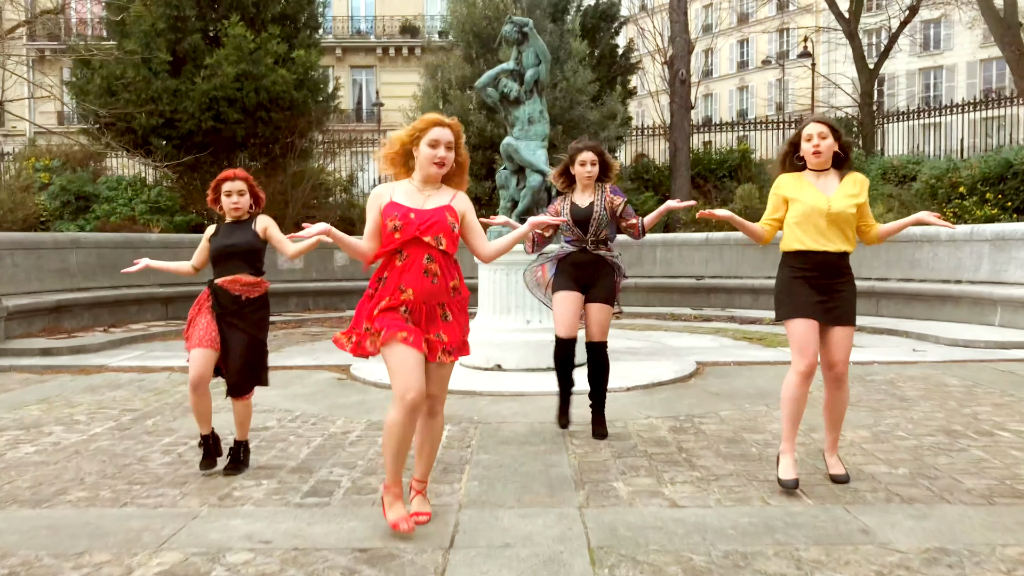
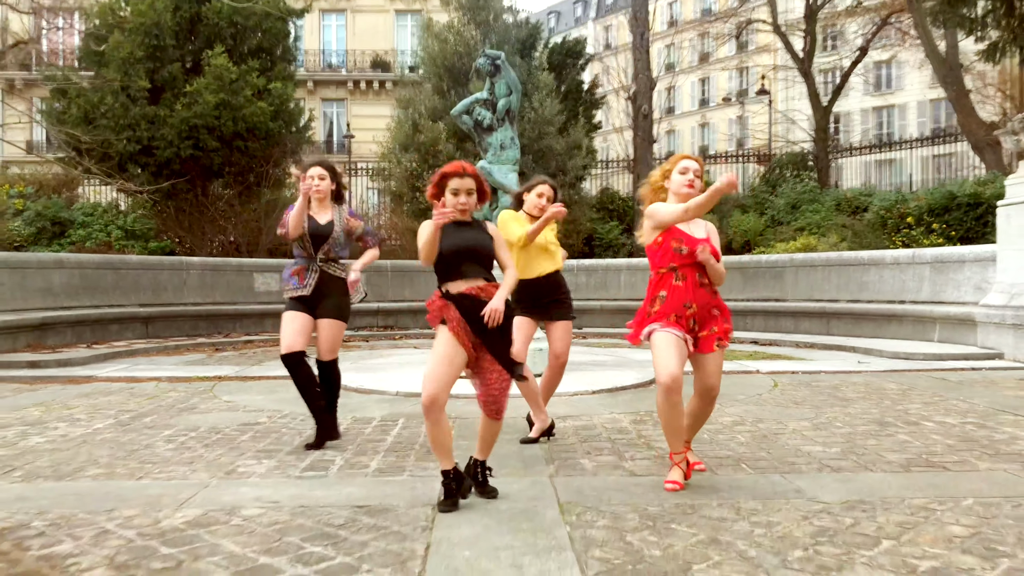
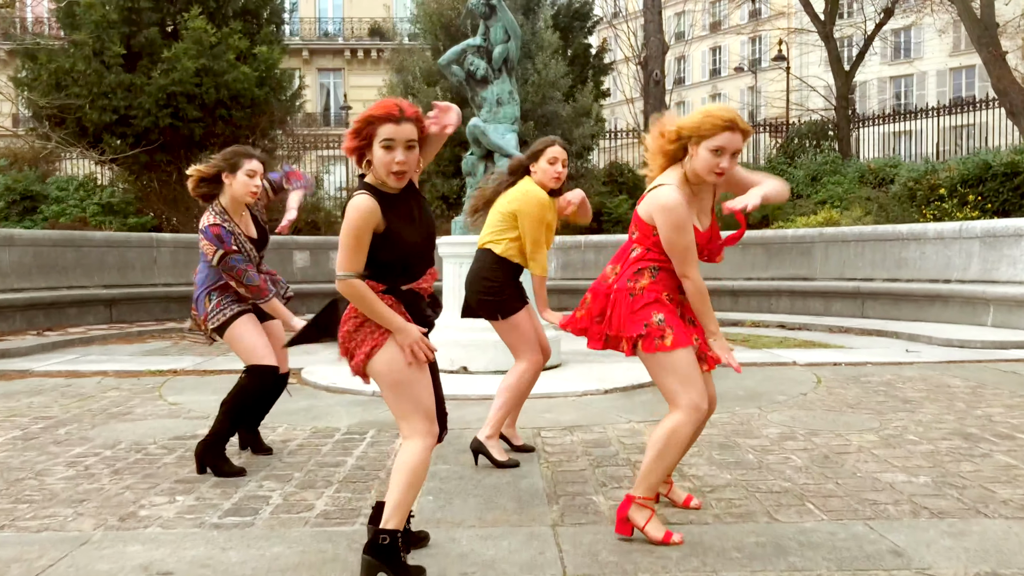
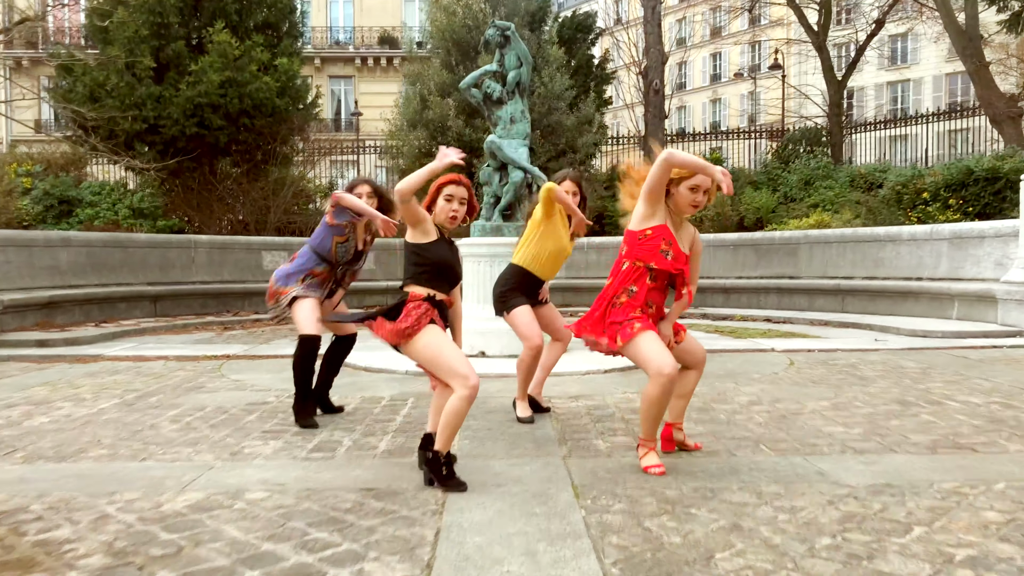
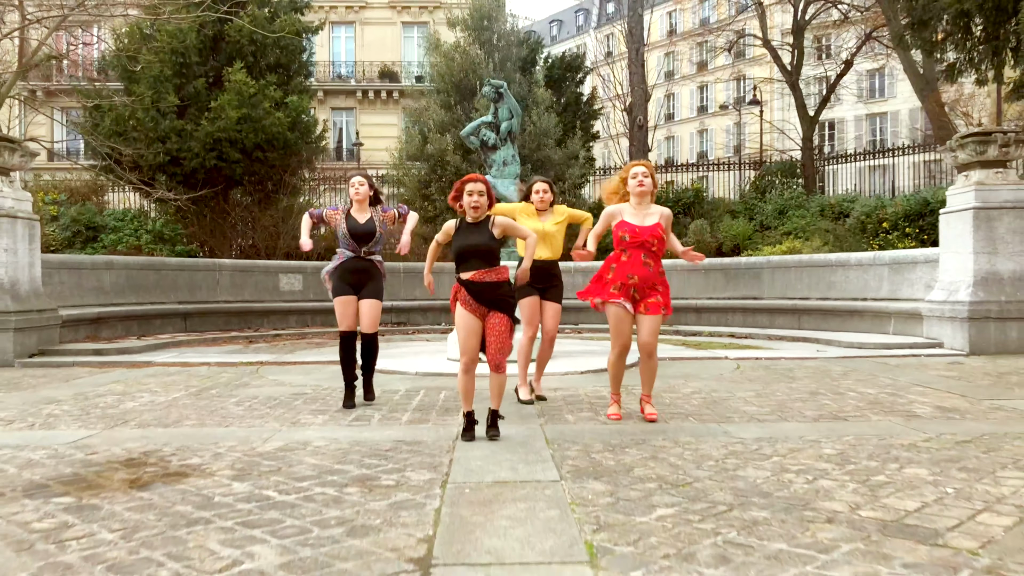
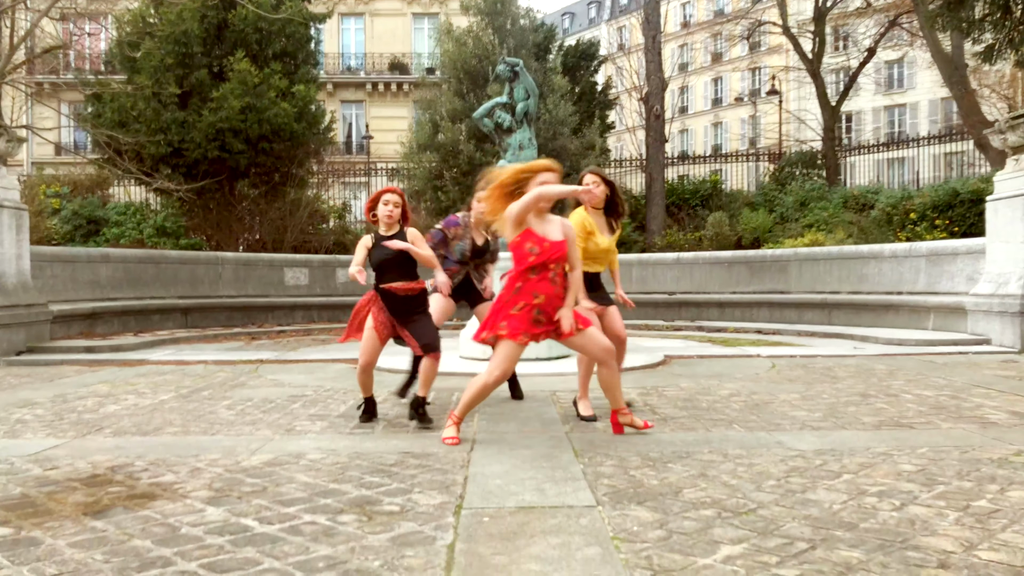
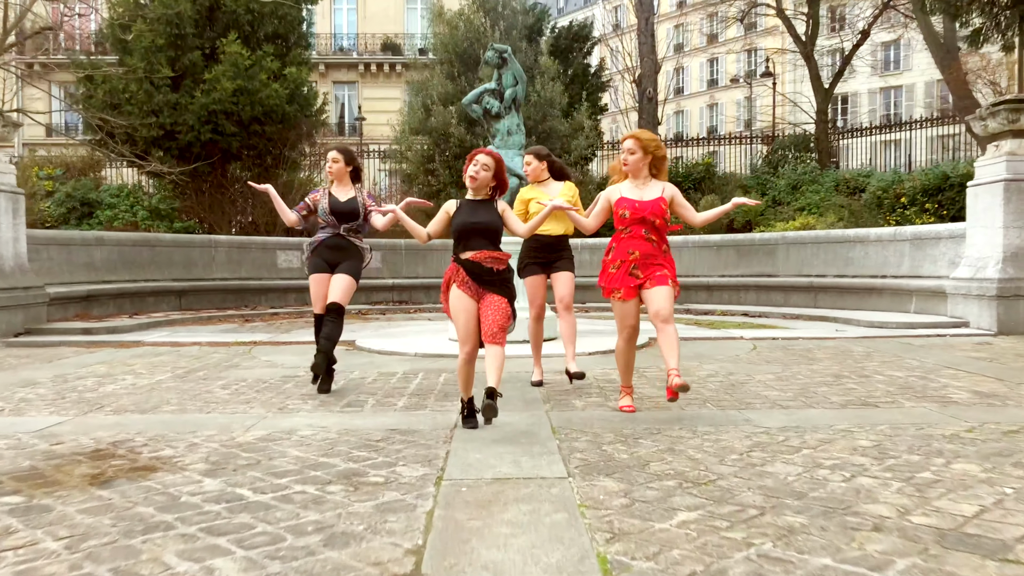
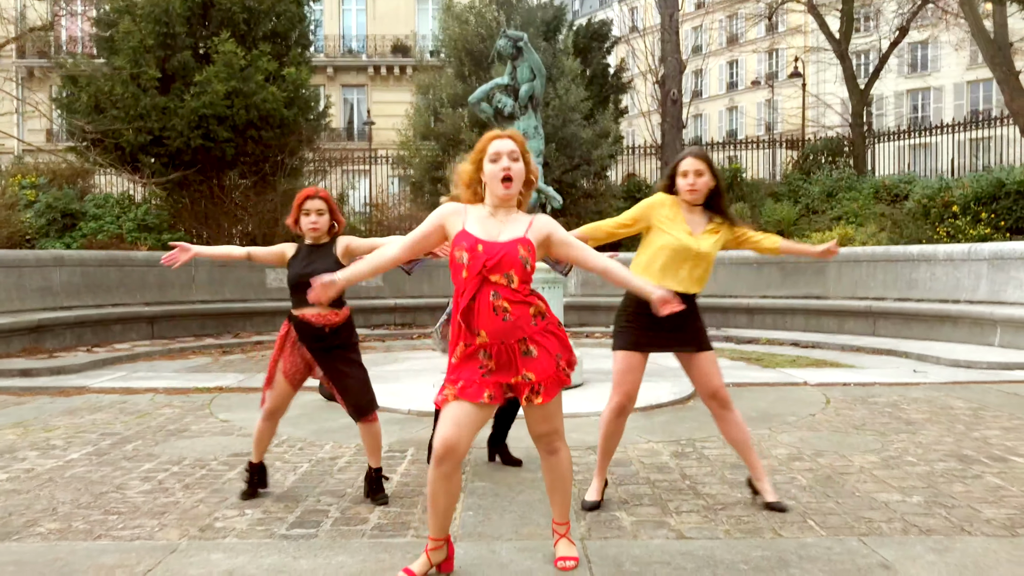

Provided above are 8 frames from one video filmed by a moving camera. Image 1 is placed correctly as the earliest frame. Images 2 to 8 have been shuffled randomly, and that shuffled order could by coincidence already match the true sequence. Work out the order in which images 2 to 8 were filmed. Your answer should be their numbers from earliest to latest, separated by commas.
8, 6, 4, 3, 2, 5, 7
